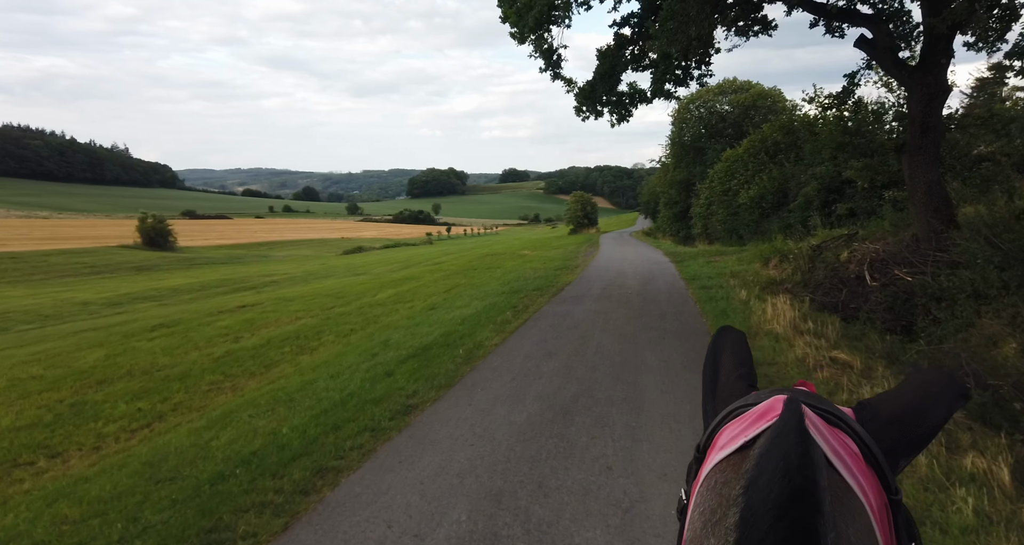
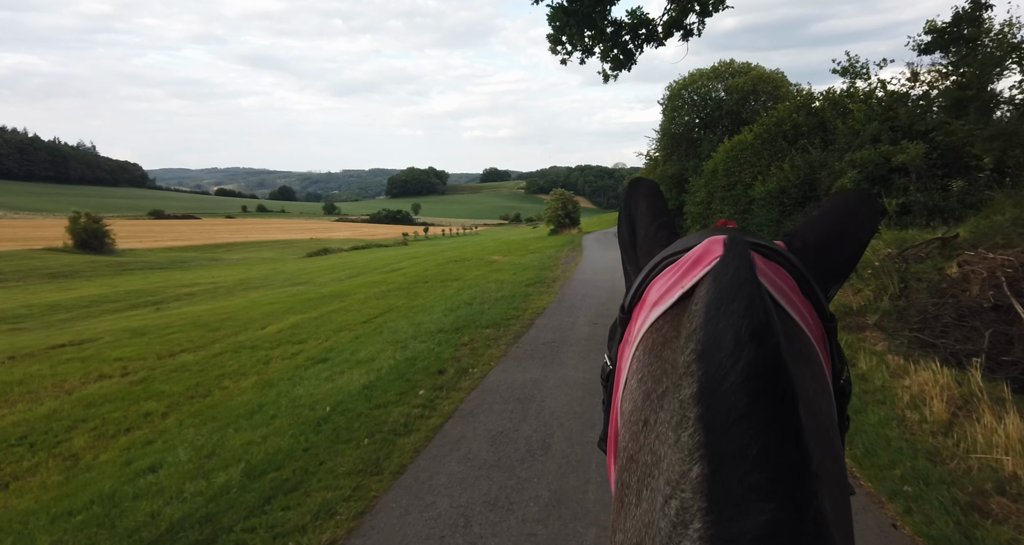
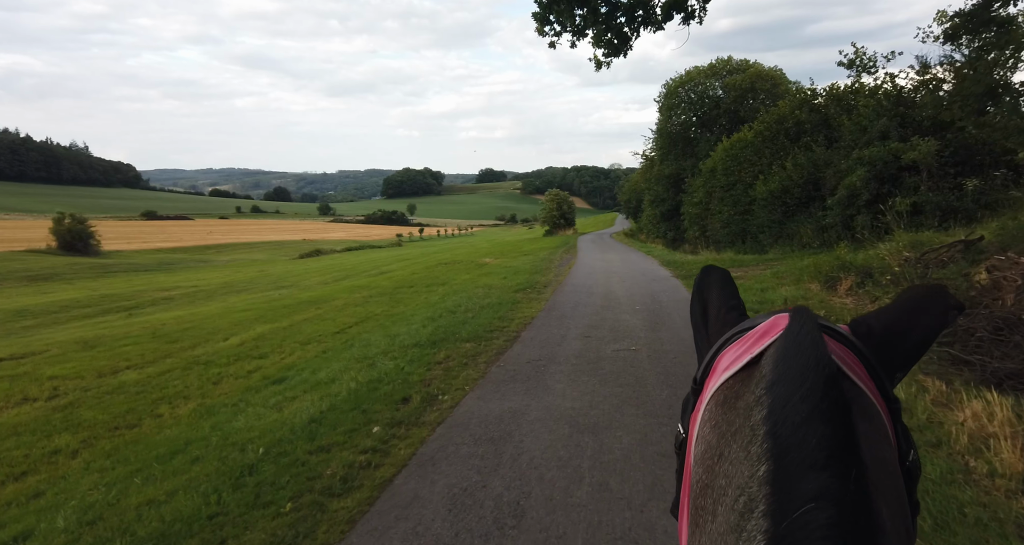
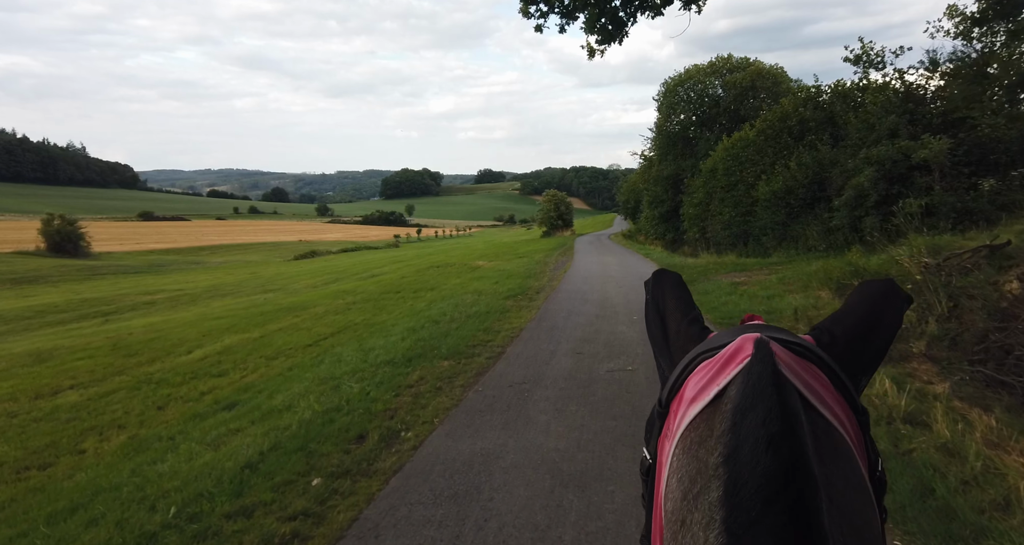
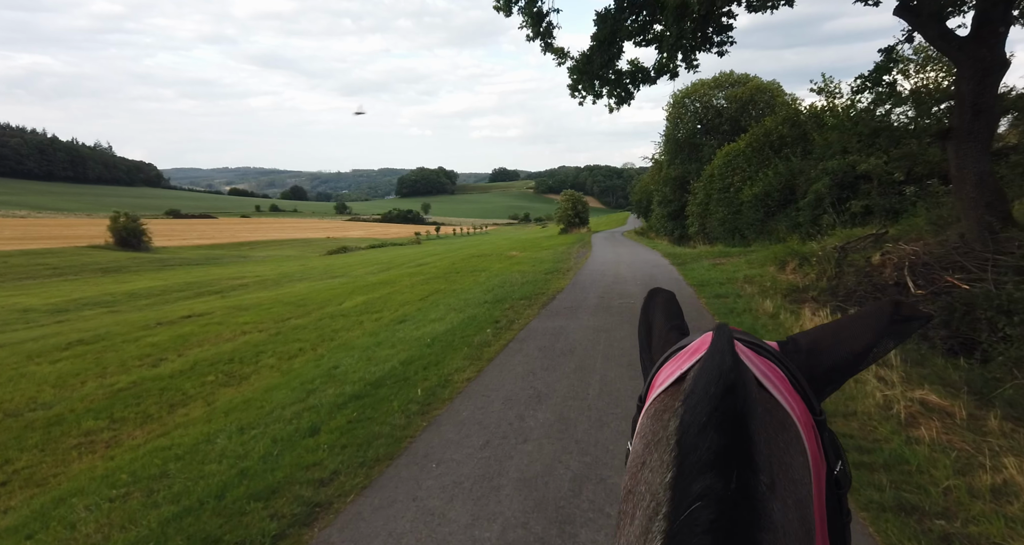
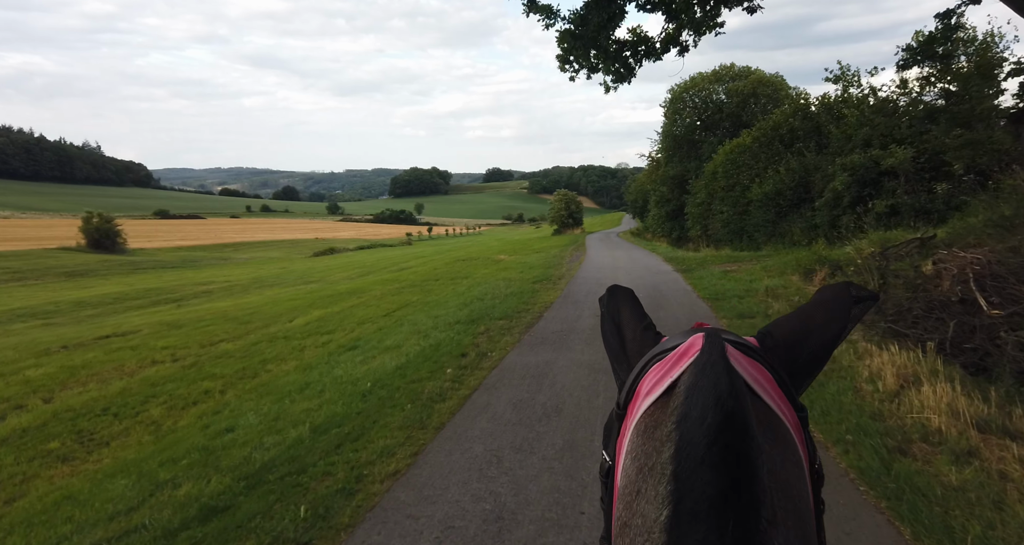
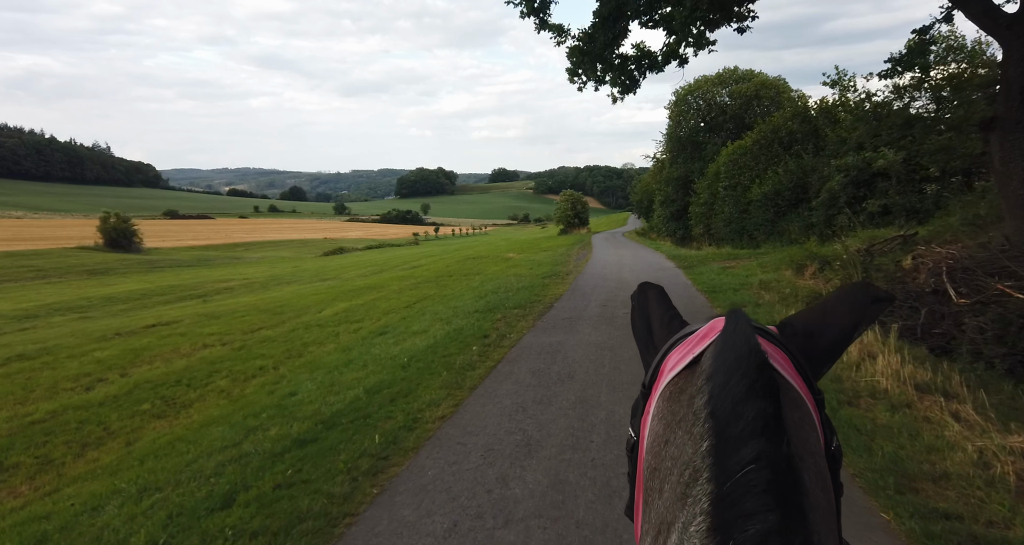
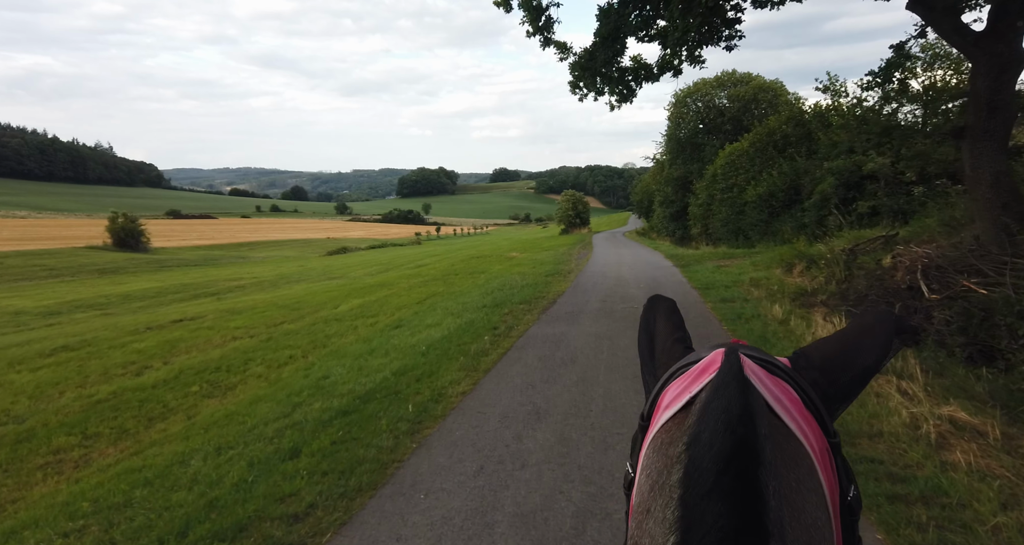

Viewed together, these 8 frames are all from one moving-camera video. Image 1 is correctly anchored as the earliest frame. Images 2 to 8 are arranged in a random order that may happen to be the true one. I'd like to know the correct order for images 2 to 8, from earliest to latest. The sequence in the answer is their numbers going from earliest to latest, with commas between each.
5, 8, 7, 6, 2, 3, 4
